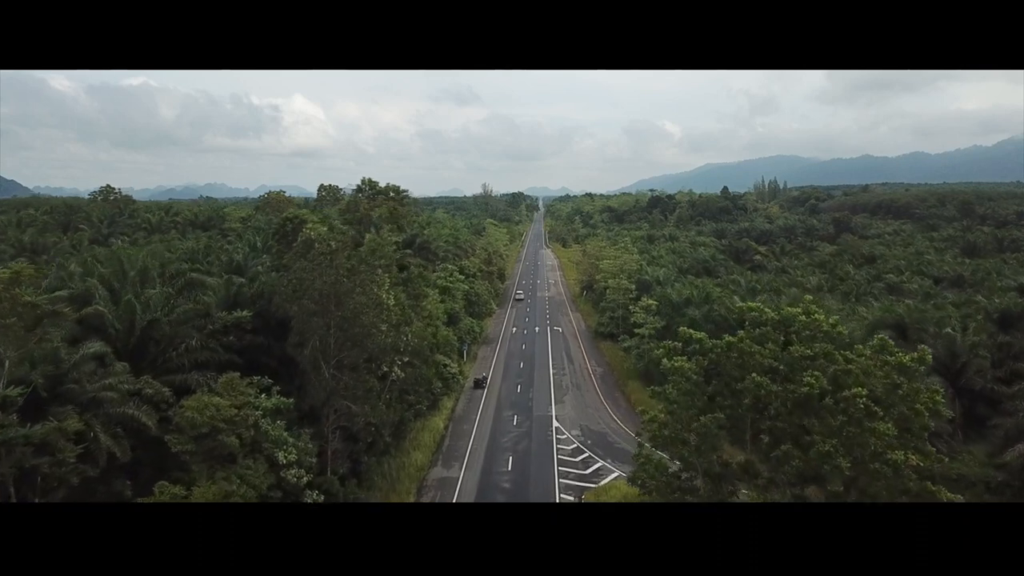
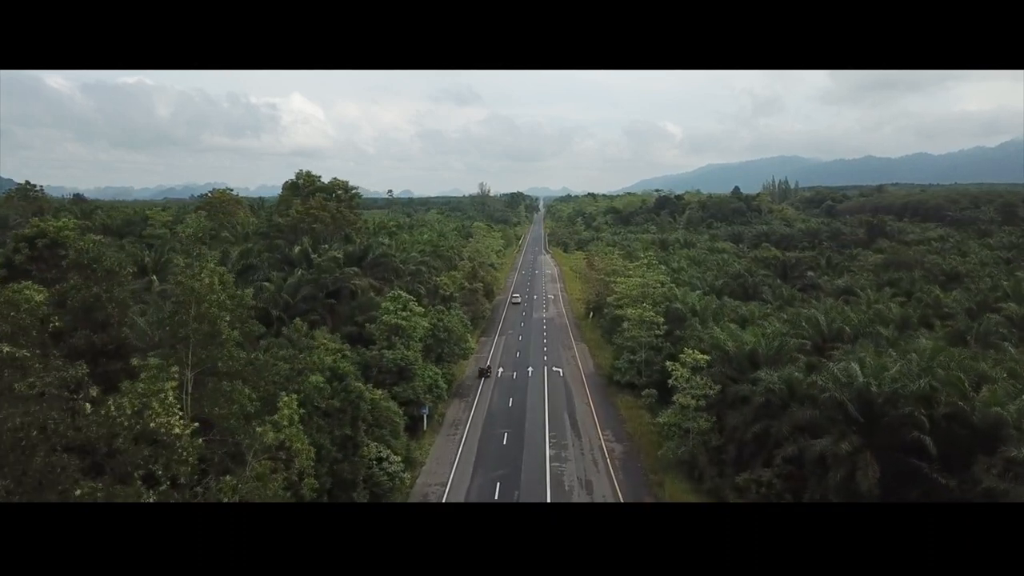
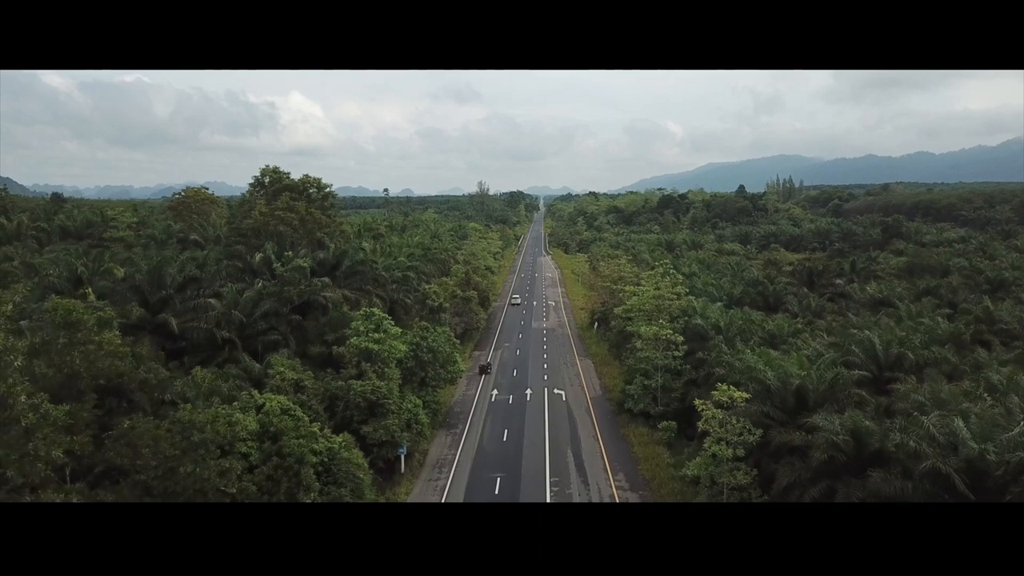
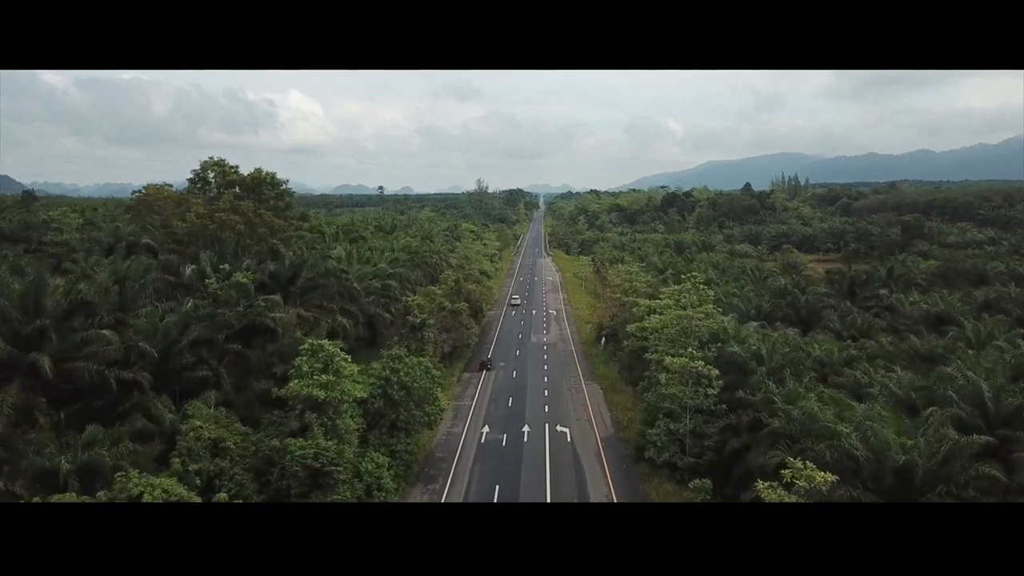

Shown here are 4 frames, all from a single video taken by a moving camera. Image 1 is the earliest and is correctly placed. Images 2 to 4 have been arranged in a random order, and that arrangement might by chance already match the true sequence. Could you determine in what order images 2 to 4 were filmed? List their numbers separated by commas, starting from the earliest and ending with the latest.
2, 3, 4
